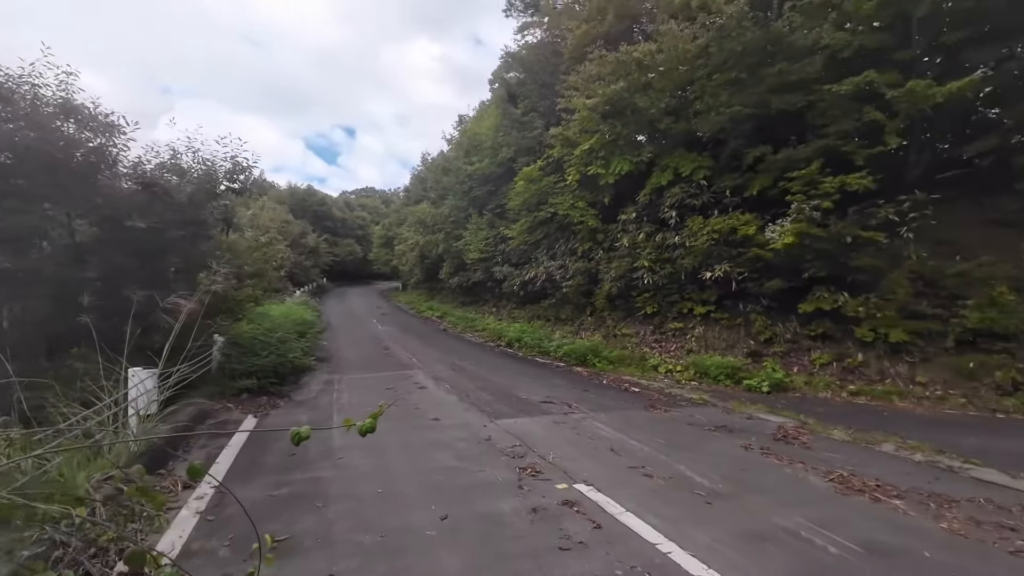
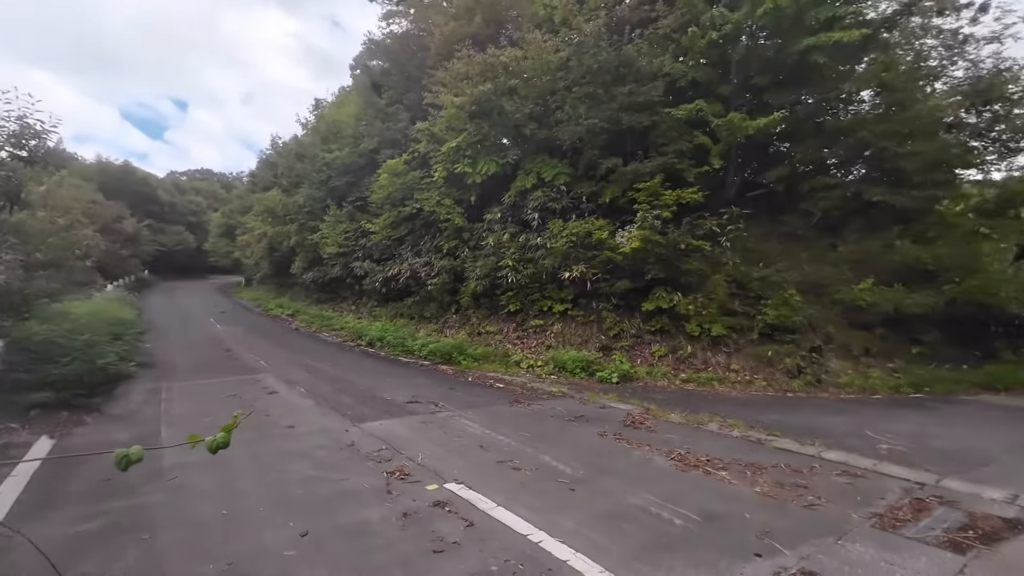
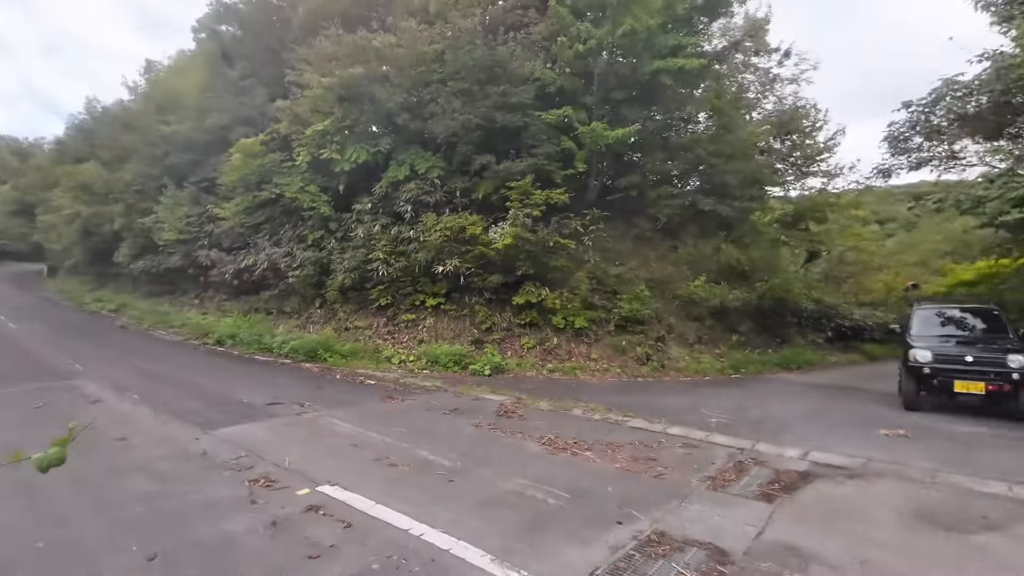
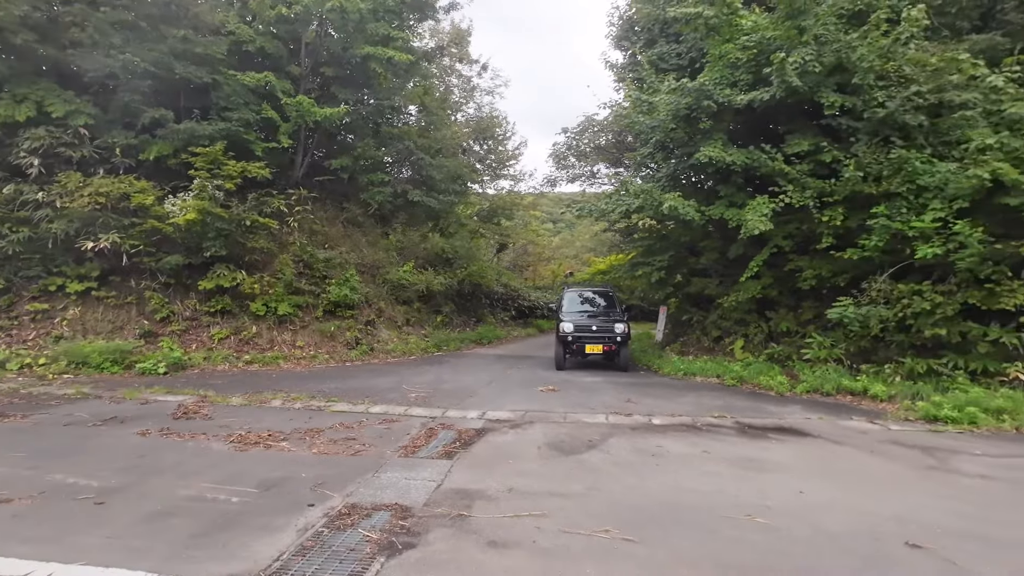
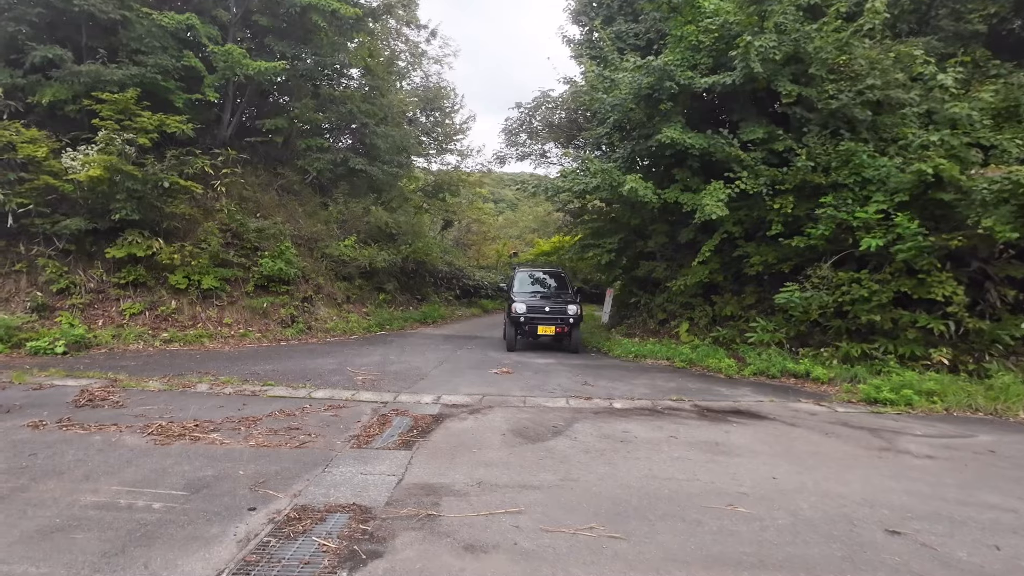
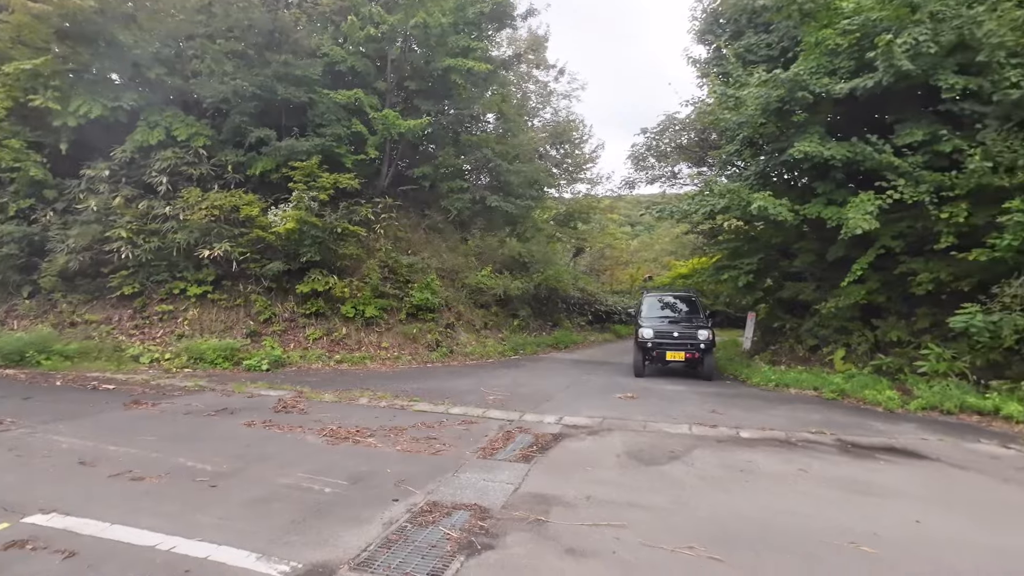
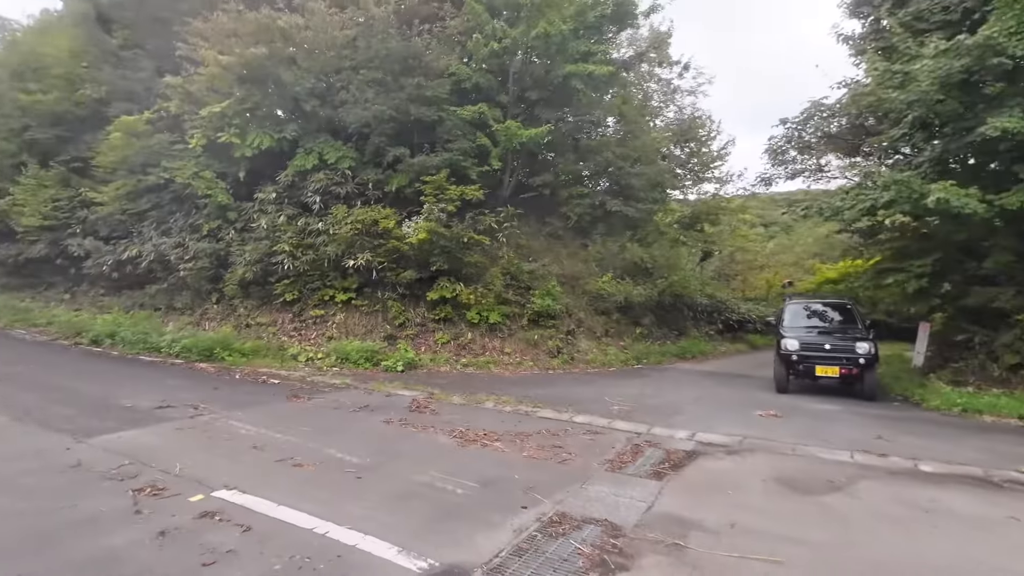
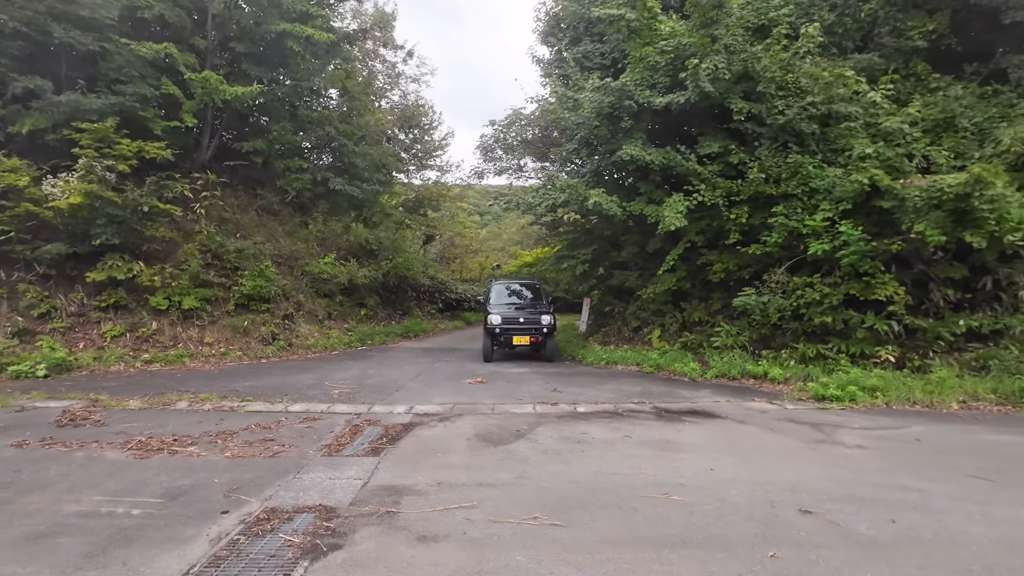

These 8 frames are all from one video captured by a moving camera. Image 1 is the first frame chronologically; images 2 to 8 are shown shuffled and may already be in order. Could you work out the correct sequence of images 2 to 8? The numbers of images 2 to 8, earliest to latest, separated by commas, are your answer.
2, 3, 7, 6, 4, 8, 5
